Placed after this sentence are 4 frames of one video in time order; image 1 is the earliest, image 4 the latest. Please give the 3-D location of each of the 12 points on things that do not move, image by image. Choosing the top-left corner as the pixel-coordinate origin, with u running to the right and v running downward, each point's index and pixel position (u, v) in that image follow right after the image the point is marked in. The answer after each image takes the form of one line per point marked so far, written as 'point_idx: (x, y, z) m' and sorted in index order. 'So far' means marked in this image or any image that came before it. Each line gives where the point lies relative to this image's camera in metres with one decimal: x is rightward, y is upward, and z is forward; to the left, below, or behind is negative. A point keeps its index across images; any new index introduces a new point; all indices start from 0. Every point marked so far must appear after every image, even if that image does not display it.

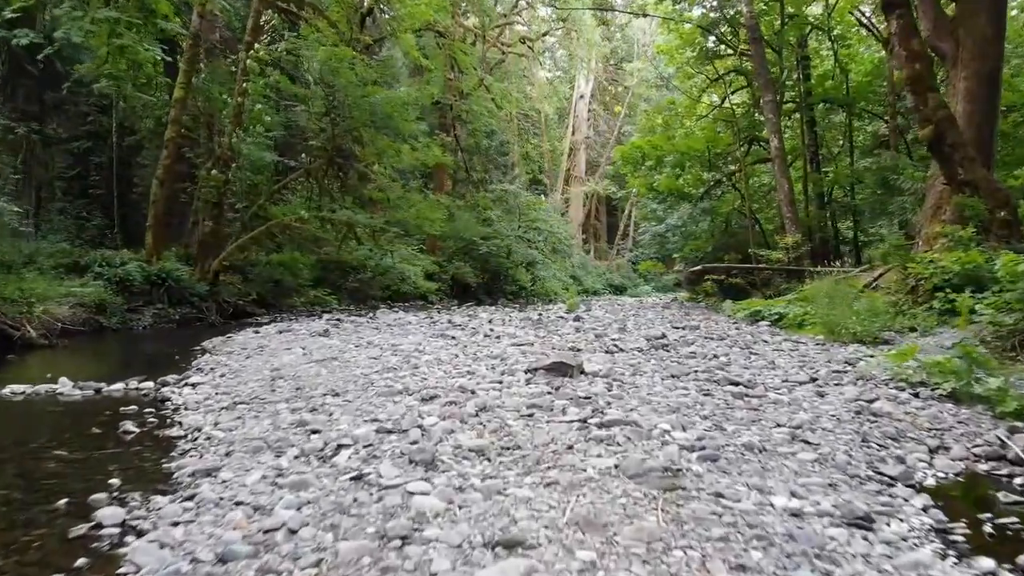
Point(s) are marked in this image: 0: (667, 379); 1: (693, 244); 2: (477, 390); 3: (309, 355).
0: (+0.5, -0.3, +3.4) m
1: (+2.2, +0.6, +13.4) m
2: (-0.1, -0.3, +3.0) m
3: (-0.9, -0.3, +4.8) m
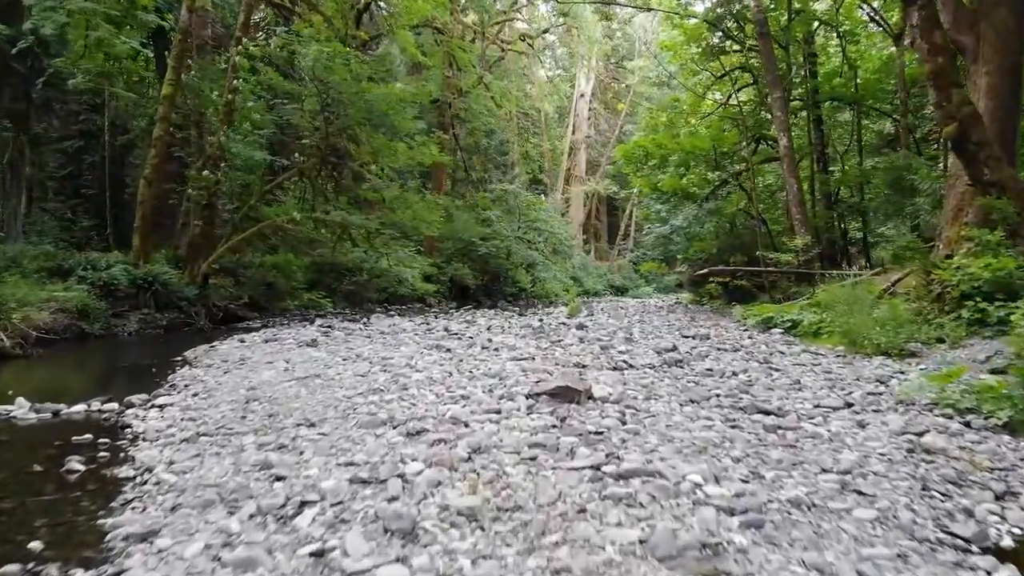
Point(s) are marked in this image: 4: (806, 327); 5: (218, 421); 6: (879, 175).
0: (+0.5, -0.3, +3.0) m
1: (+2.2, +0.5, +13.0) m
2: (-0.1, -0.3, +2.6) m
3: (-0.9, -0.3, +4.5) m
4: (+1.9, -0.3, +6.9) m
5: (-0.9, -0.4, +3.2) m
6: (+4.0, +1.2, +11.9) m
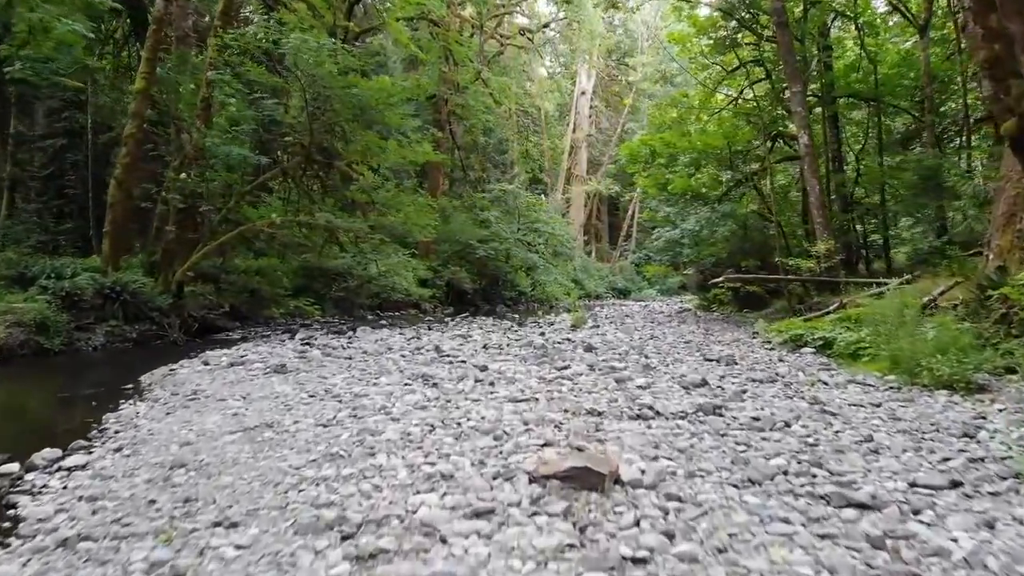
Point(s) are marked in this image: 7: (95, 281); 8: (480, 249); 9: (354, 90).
0: (+0.5, -0.4, +2.2) m
1: (+2.2, +0.4, +12.2) m
2: (-0.1, -0.4, +1.8) m
3: (-0.9, -0.4, +3.7) m
4: (+1.9, -0.3, +6.1) m
5: (-0.9, -0.5, +2.4) m
6: (+4.0, +1.2, +11.1) m
7: (-3.5, +0.1, +9.0) m
8: (-0.4, +0.5, +14.4) m
9: (-1.5, +1.9, +10.3) m
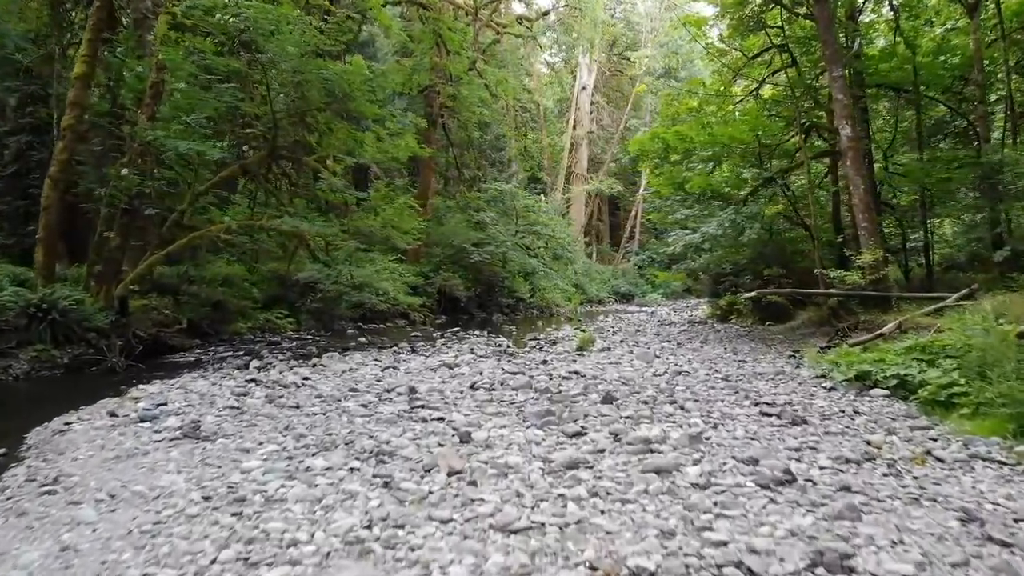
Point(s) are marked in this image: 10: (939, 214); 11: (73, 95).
0: (+0.5, -0.5, +0.9) m
1: (+2.2, +0.3, +10.9) m
2: (-0.1, -0.5, +0.5) m
3: (-0.9, -0.6, +2.3) m
4: (+1.8, -0.5, +4.8) m
5: (-0.9, -0.6, +1.0) m
6: (+4.0, +1.0, +9.8) m
7: (-3.5, -0.1, +7.7) m
8: (-0.5, +0.4, +13.0) m
9: (-1.5, +1.8, +8.9) m
10: (+4.2, +0.7, +10.6) m
11: (-3.5, +1.5, +8.6) m
